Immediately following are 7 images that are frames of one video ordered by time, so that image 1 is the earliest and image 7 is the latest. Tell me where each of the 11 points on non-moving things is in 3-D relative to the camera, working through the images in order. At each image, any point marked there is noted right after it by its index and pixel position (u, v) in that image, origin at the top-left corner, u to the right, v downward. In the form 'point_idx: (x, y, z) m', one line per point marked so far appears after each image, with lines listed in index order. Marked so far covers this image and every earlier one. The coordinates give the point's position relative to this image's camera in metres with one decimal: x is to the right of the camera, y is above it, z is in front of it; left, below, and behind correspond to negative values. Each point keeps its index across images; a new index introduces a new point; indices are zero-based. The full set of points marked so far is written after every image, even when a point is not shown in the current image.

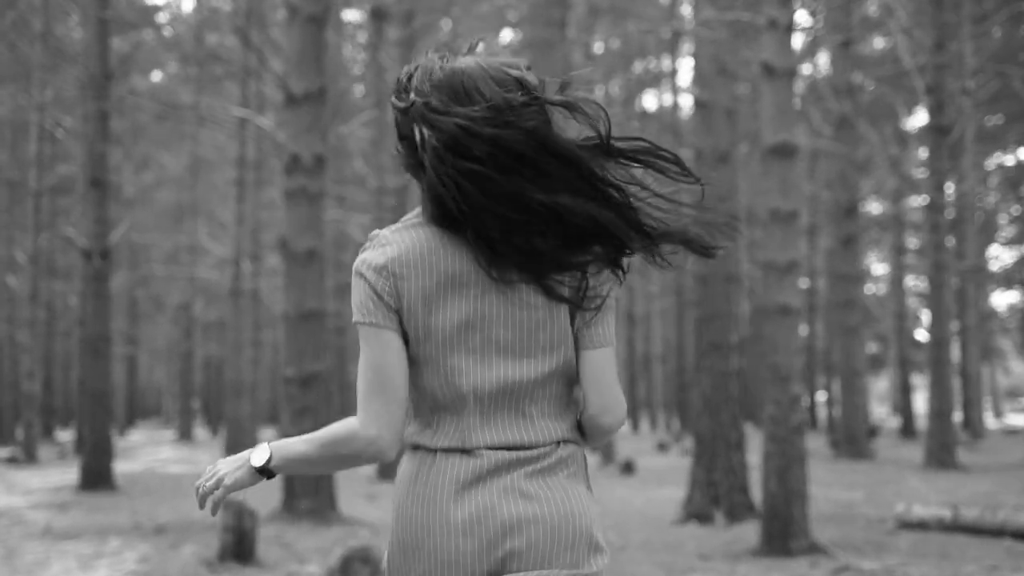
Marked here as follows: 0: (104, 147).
0: (-6.3, +2.2, +15.1) m
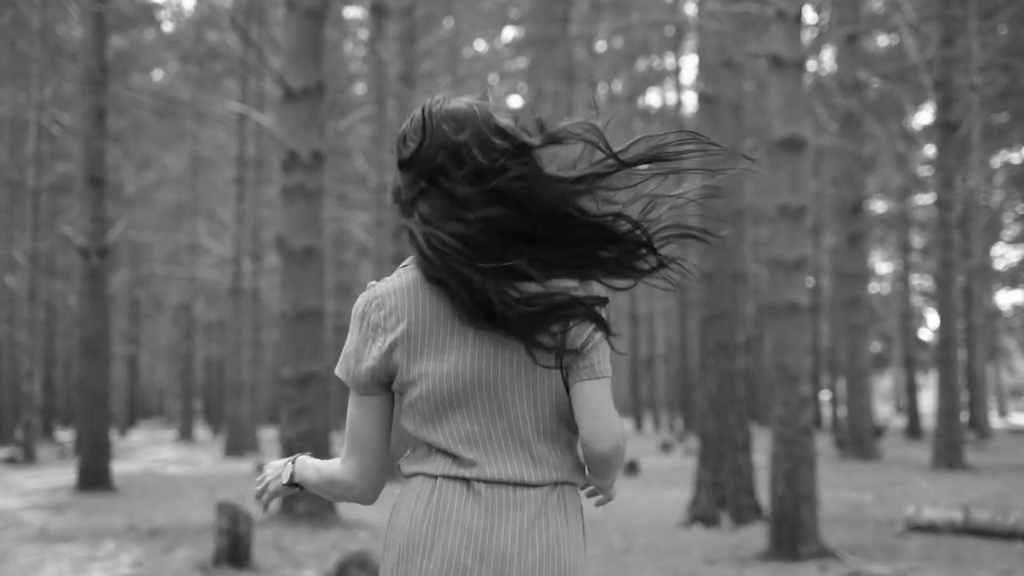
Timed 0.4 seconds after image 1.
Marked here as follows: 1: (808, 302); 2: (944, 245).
0: (-6.3, +2.2, +14.9) m
1: (+2.2, -0.1, +7.4) m
2: (+6.6, +0.6, +14.8) m
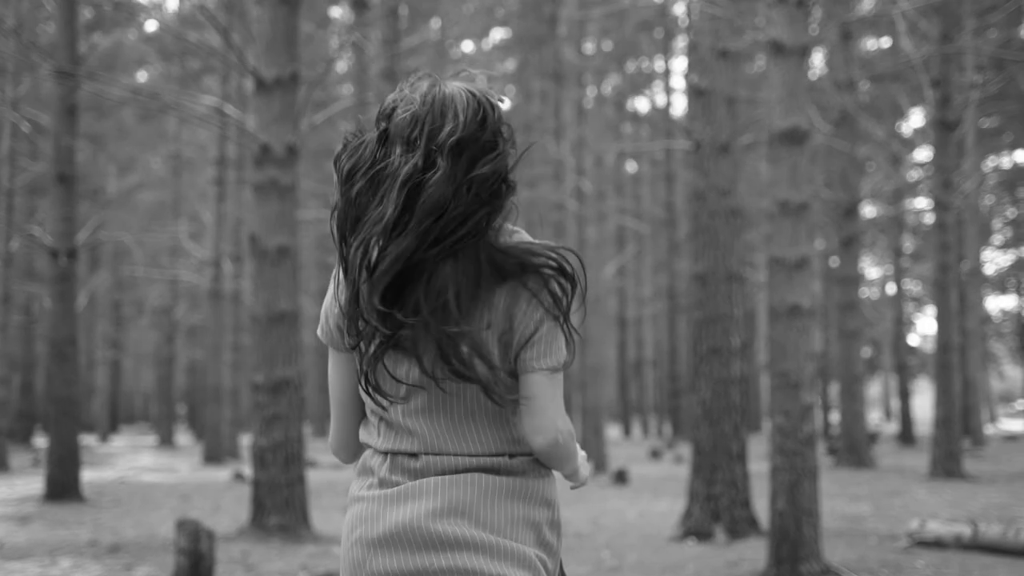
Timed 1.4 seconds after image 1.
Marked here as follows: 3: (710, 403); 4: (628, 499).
0: (-6.5, +2.2, +14.4) m
1: (+2.1, -0.1, +6.9) m
2: (+6.4, +0.6, +14.4) m
3: (+1.9, -1.1, +9.2) m
4: (+1.6, -2.8, +13.0) m
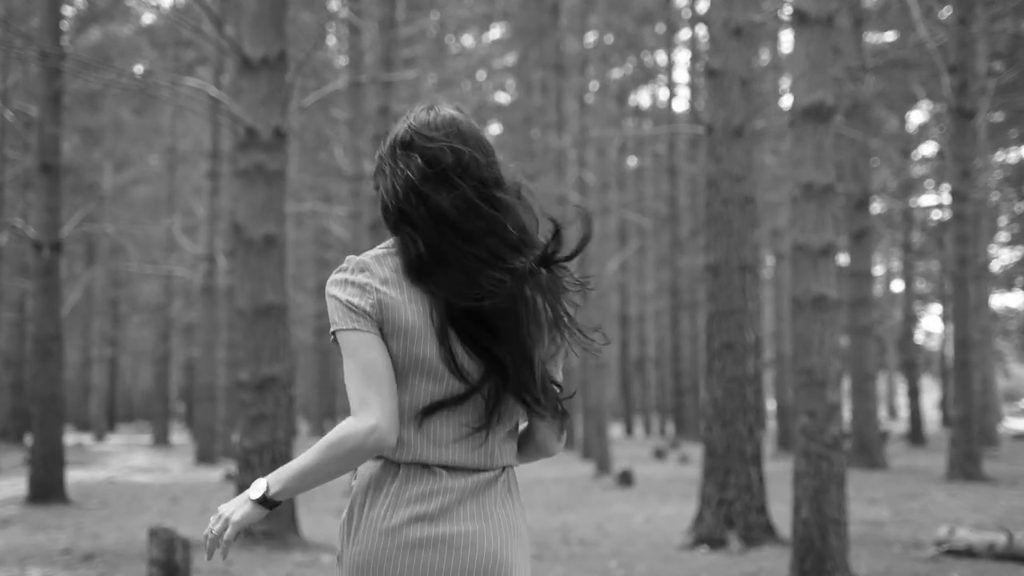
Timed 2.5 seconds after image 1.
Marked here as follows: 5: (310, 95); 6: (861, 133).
0: (-6.5, +2.2, +13.8) m
1: (+2.1, 0.0, +6.4) m
2: (+6.4, +0.7, +13.9) m
3: (+1.9, -1.0, +8.6) m
4: (+1.6, -2.7, +12.4) m
5: (-2.3, +2.2, +11.3) m
6: (+5.8, +2.6, +16.3) m
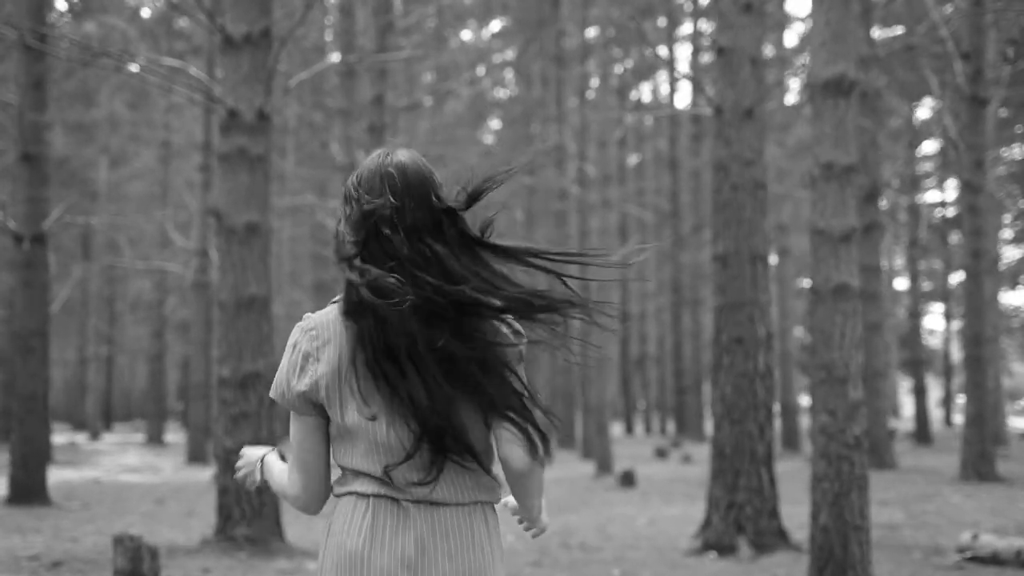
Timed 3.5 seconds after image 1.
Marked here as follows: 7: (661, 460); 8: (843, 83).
0: (-6.5, +2.3, +13.3) m
1: (+2.1, 0.0, +5.9) m
2: (+6.3, +0.8, +13.4) m
3: (+1.8, -0.9, +8.2) m
4: (+1.5, -2.6, +12.0) m
5: (-2.4, +2.3, +10.8) m
6: (+5.8, +2.7, +15.8) m
7: (+3.0, -3.5, +19.6) m
8: (+2.0, +1.2, +6.0) m
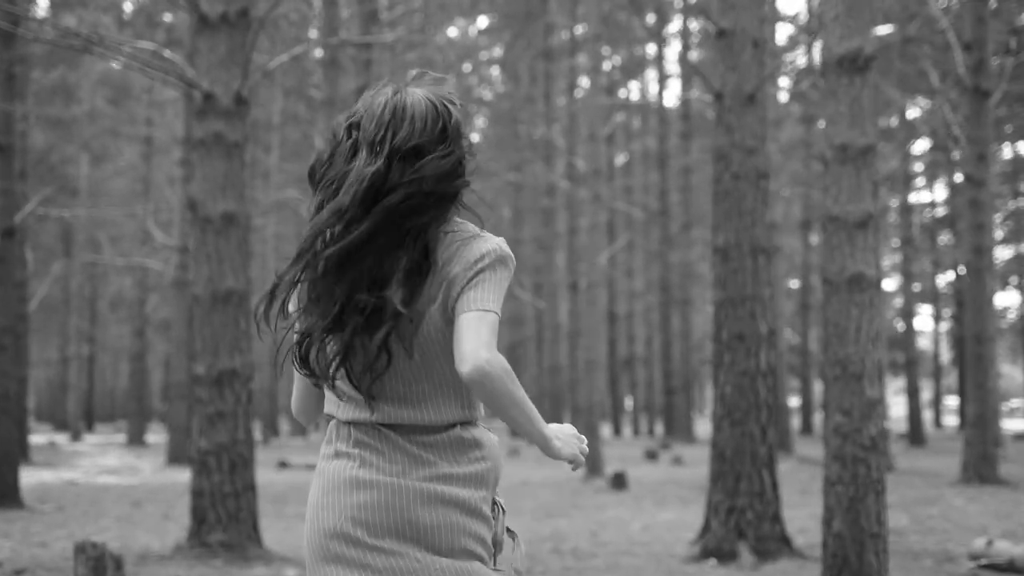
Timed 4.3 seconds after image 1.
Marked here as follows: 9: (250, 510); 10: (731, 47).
0: (-6.6, +2.4, +12.8) m
1: (+2.0, +0.1, +5.5) m
2: (+6.2, +0.8, +13.1) m
3: (+1.7, -0.9, +7.8) m
4: (+1.4, -2.6, +11.6) m
5: (-2.5, +2.4, +10.4) m
6: (+5.6, +2.7, +15.5) m
7: (+2.7, -3.4, +19.2) m
8: (+2.0, +1.3, +5.6) m
9: (-2.2, -1.8, +8.0) m
10: (+1.8, +2.0, +8.1) m
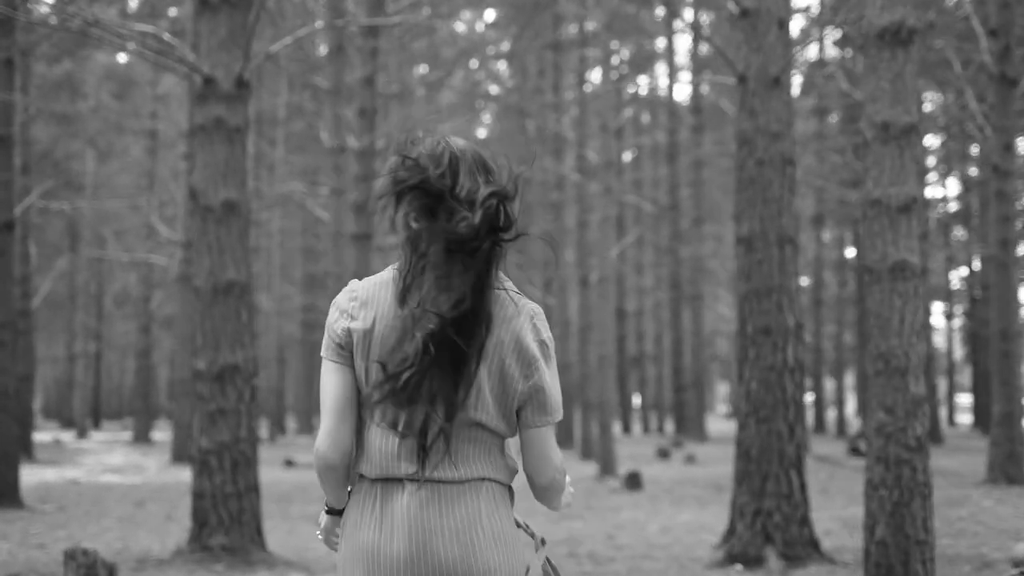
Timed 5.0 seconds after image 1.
0: (-6.5, +2.5, +12.5) m
1: (+2.1, +0.1, +5.1) m
2: (+6.3, +0.9, +12.7) m
3: (+1.9, -0.8, +7.4) m
4: (+1.5, -2.5, +11.2) m
5: (-2.3, +2.4, +10.0) m
6: (+5.8, +2.8, +15.1) m
7: (+2.9, -3.3, +18.8) m
8: (+2.1, +1.4, +5.2) m
9: (-2.0, -1.8, +7.7) m
10: (+1.9, +2.1, +7.7) m
